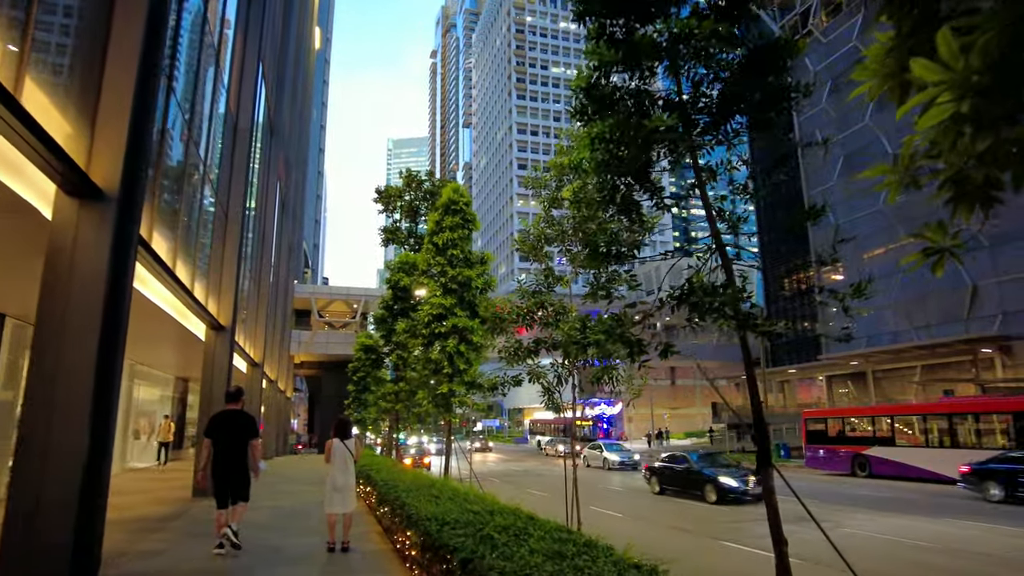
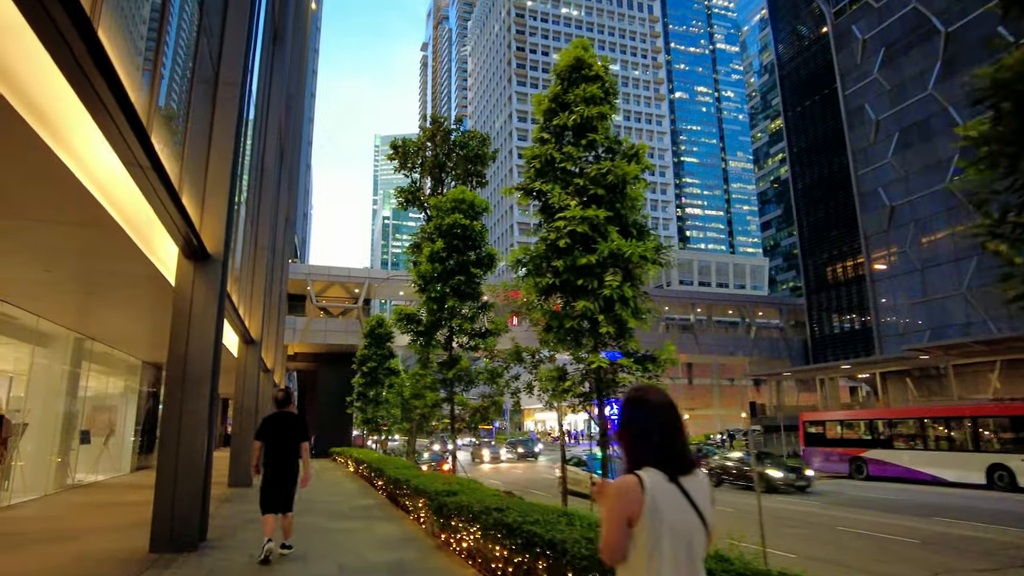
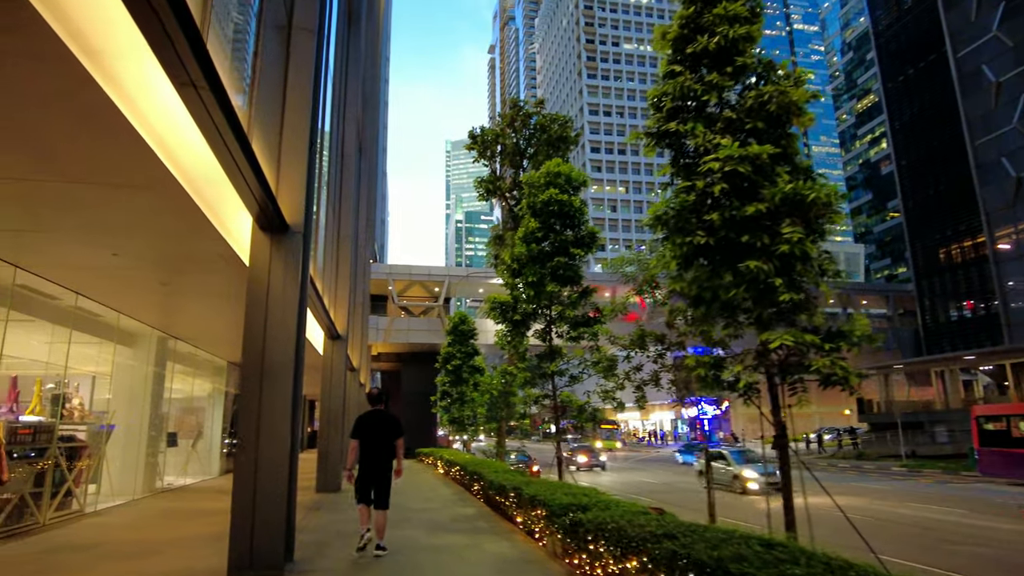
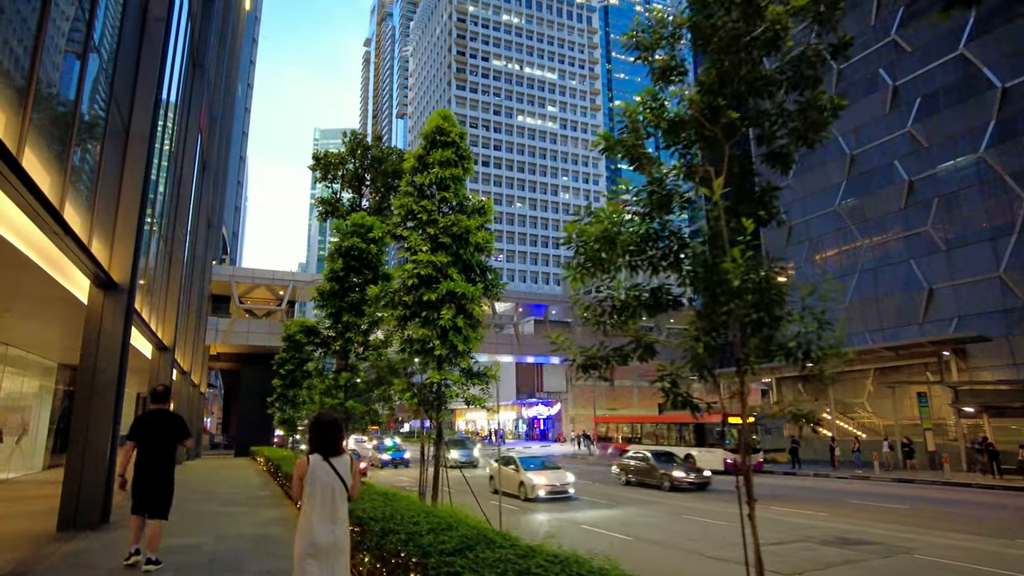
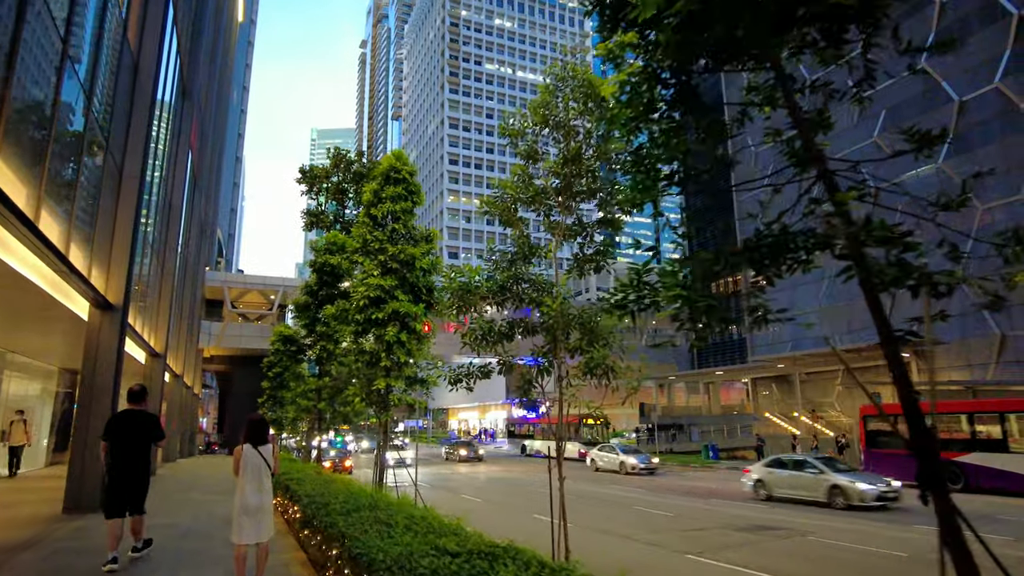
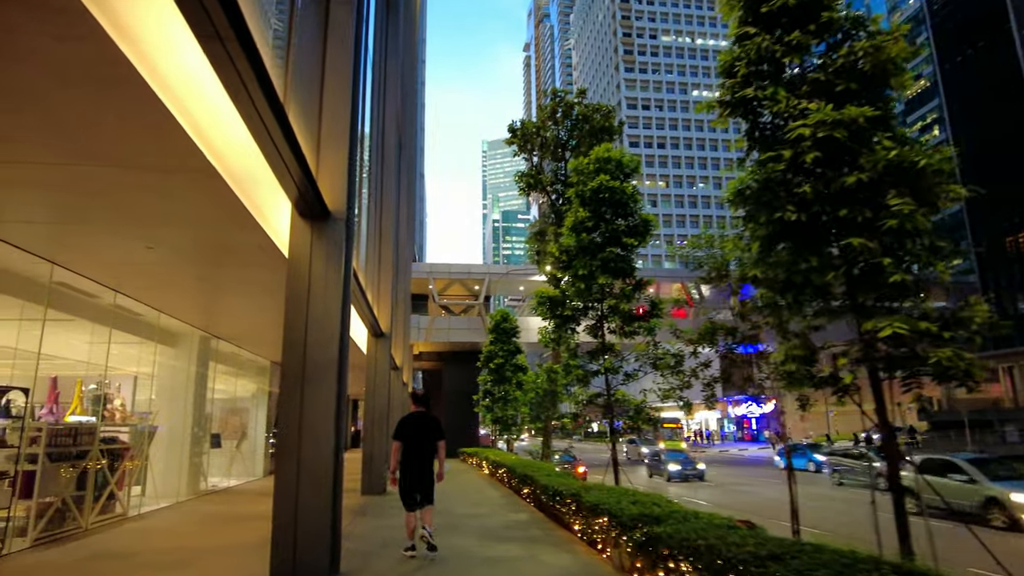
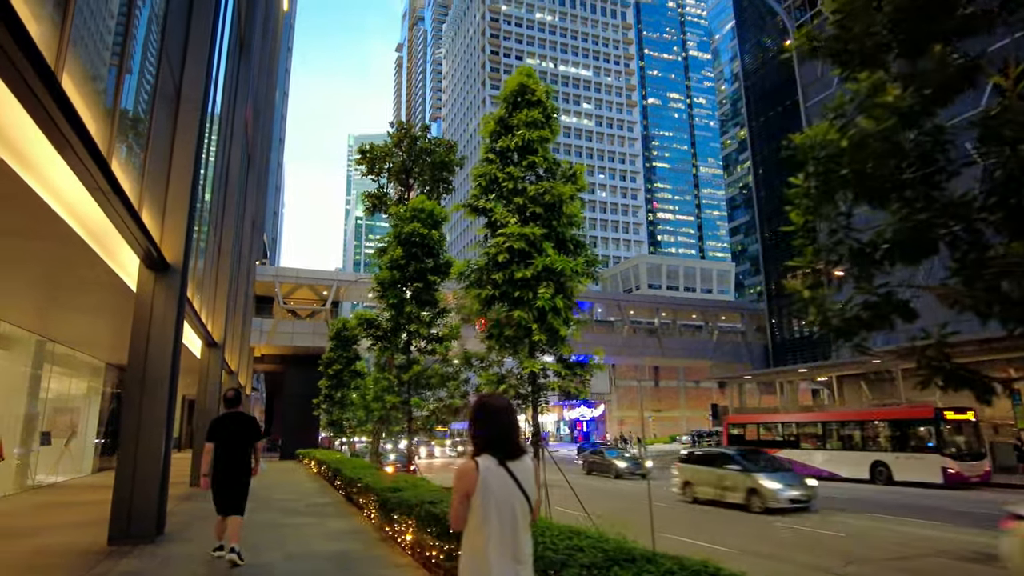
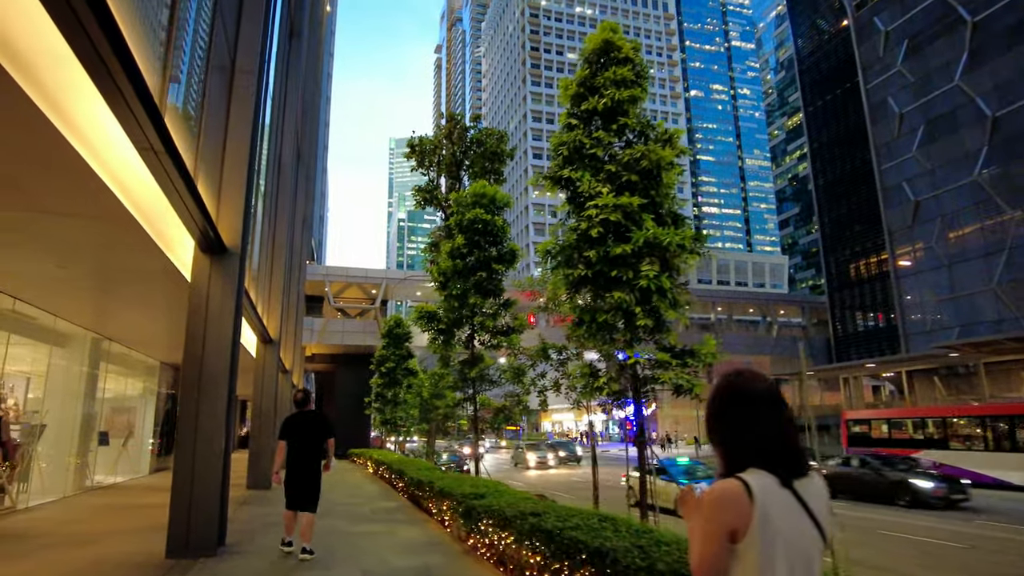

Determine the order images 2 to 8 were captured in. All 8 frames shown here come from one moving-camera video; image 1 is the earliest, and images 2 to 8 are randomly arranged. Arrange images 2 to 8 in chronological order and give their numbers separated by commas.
5, 4, 7, 2, 8, 3, 6
